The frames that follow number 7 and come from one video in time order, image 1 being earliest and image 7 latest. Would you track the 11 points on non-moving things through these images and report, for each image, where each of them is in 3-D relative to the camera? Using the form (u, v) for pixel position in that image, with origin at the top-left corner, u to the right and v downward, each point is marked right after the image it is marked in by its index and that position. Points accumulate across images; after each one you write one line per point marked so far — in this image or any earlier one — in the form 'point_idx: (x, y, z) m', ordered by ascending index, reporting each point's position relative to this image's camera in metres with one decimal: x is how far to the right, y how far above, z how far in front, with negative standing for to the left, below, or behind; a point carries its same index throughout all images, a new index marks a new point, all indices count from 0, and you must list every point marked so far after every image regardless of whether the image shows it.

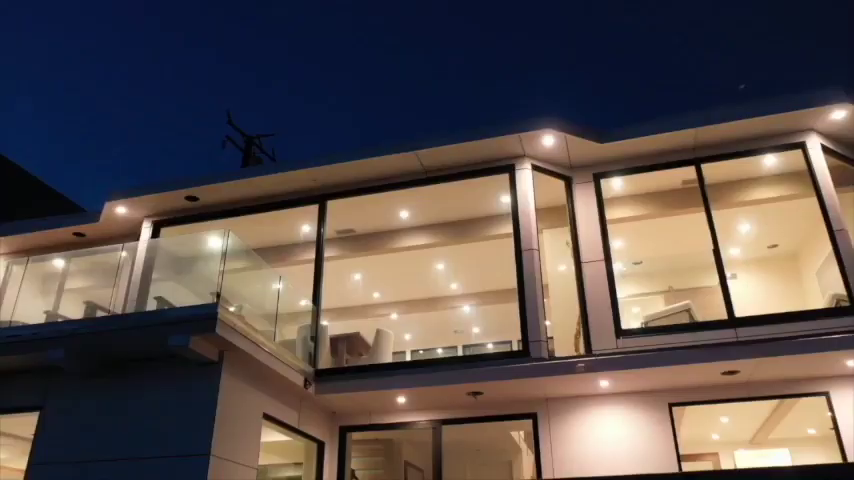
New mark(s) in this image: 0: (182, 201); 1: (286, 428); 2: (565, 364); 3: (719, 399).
0: (-3.0, +0.4, +8.8) m
1: (-1.4, -1.9, +7.1) m
2: (+1.3, -1.2, +6.8) m
3: (+2.9, -1.6, +7.1) m
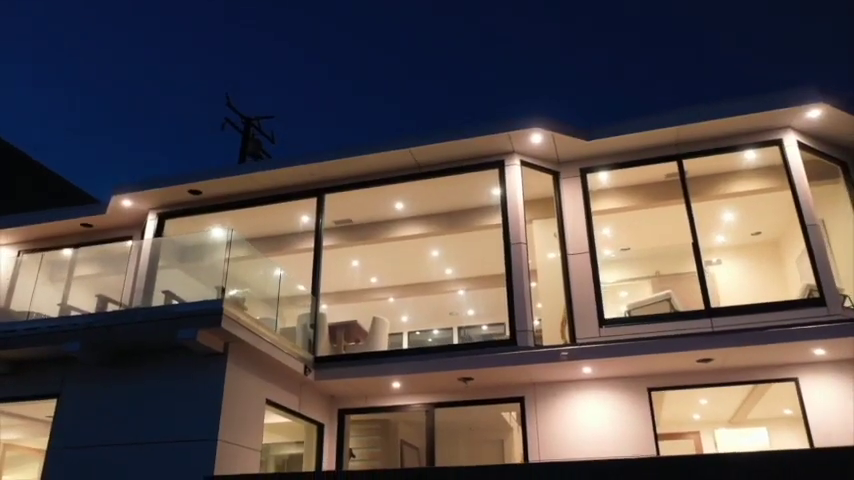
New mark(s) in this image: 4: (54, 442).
0: (-3.1, +0.6, +9.2) m
1: (-1.5, -1.8, +7.5) m
2: (+1.2, -1.2, +7.2) m
3: (+2.8, -1.5, +7.5) m
4: (-3.4, -1.9, +6.6) m
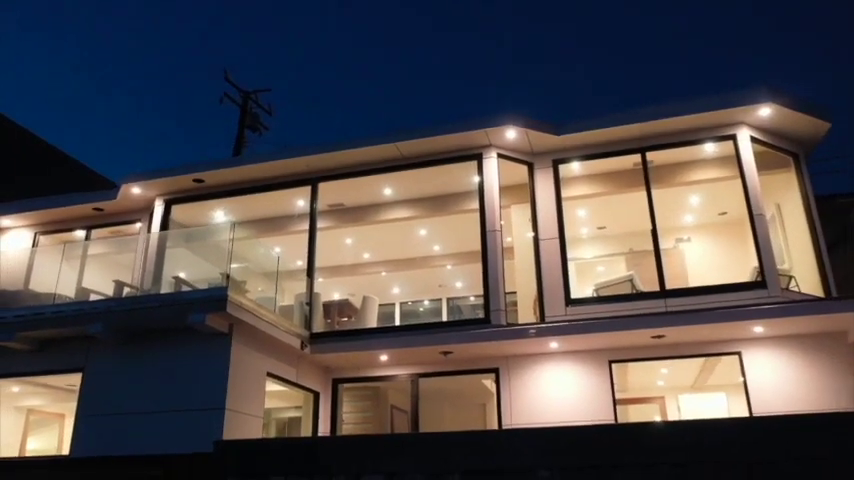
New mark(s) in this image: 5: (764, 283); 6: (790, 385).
0: (-3.3, +0.8, +9.9) m
1: (-1.7, -1.7, +8.4) m
2: (+1.0, -1.0, +8.1) m
3: (+2.6, -1.4, +8.3) m
4: (-3.6, -1.8, +7.4) m
5: (+3.8, -0.5, +8.1) m
6: (+4.0, -1.6, +7.8) m
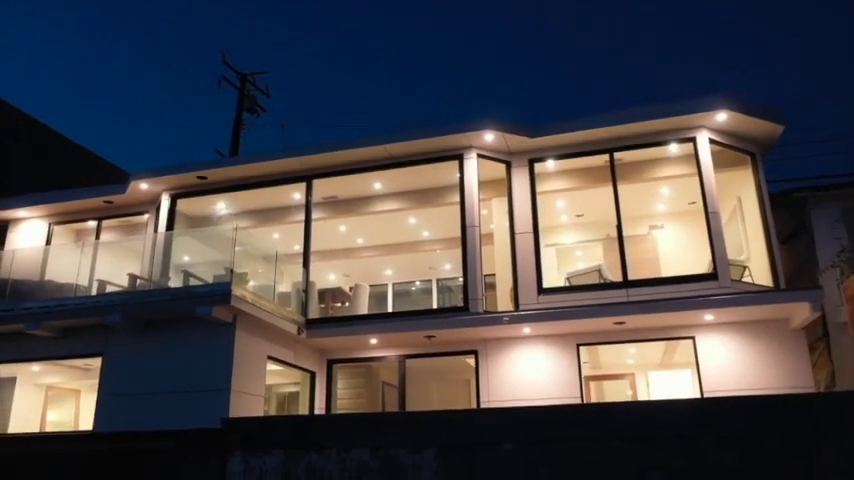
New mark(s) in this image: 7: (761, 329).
0: (-3.5, +0.9, +10.7) m
1: (-1.8, -1.6, +9.2) m
2: (+0.8, -1.0, +8.9) m
3: (+2.4, -1.3, +9.2) m
4: (-3.8, -1.7, +8.3) m
5: (+3.6, -0.4, +8.9) m
6: (+3.8, -1.5, +8.7) m
7: (+4.1, -1.1, +8.8) m
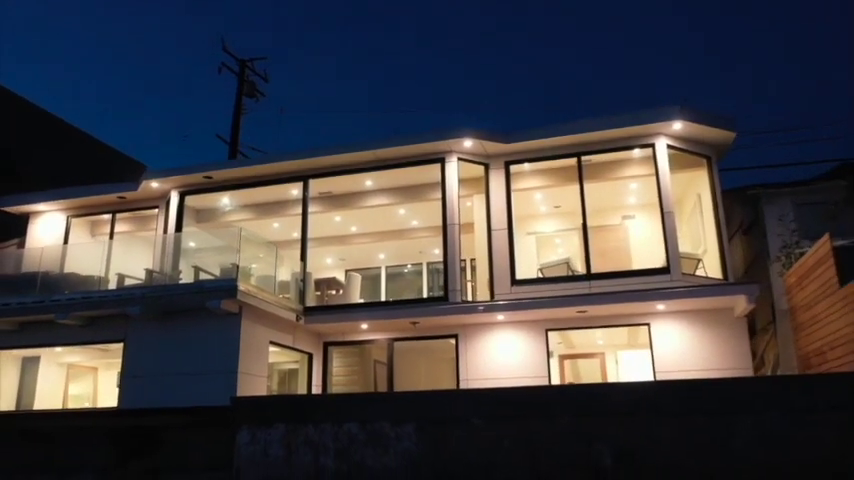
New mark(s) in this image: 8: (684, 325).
0: (-3.7, +1.0, +11.7) m
1: (-2.1, -1.6, +10.3) m
2: (+0.6, -0.9, +10.0) m
3: (+2.2, -1.3, +10.3) m
4: (-4.0, -1.7, +9.4) m
5: (+3.4, -0.4, +9.9) m
6: (+3.5, -1.5, +9.8) m
7: (+3.9, -1.1, +9.8) m
8: (+3.6, -1.2, +9.9) m
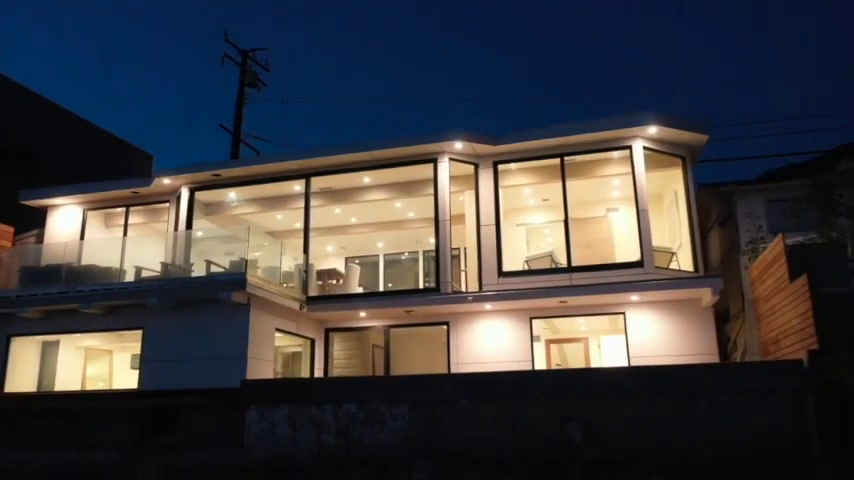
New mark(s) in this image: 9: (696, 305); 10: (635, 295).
0: (-3.8, +1.1, +12.5) m
1: (-2.2, -1.5, +11.2) m
2: (+0.5, -0.9, +10.9) m
3: (+2.1, -1.2, +11.2) m
4: (-4.1, -1.7, +10.3) m
5: (+3.3, -0.3, +10.8) m
6: (+3.4, -1.4, +10.6) m
7: (+3.8, -1.0, +10.7) m
8: (+3.5, -1.1, +10.7) m
9: (+4.0, -1.0, +10.6) m
10: (+3.1, -0.8, +10.5) m
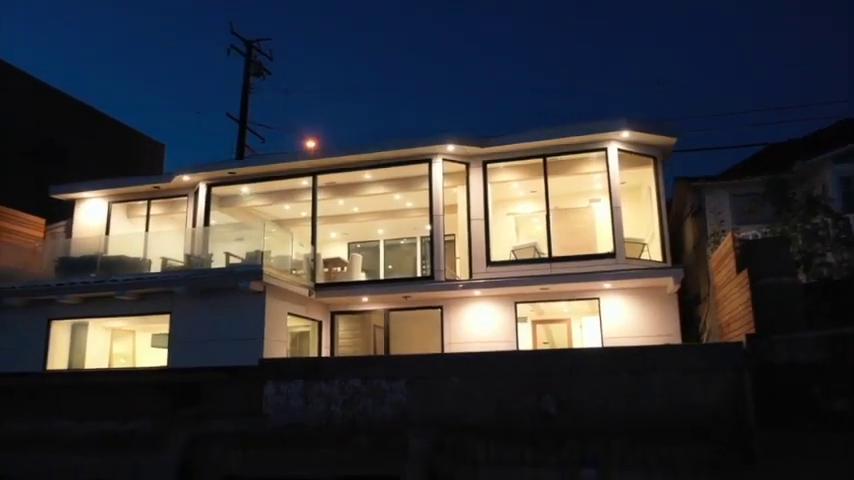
0: (-3.9, +1.3, +13.7) m
1: (-2.2, -1.3, +12.5) m
2: (+0.4, -0.7, +12.1) m
3: (+2.0, -1.0, +12.4) m
4: (-4.2, -1.6, +11.6) m
5: (+3.2, -0.2, +12.0) m
6: (+3.4, -1.3, +11.9) m
7: (+3.7, -0.9, +12.0) m
8: (+3.4, -1.0, +12.0) m
9: (+4.0, -0.9, +11.9) m
10: (+3.0, -0.7, +11.8) m
